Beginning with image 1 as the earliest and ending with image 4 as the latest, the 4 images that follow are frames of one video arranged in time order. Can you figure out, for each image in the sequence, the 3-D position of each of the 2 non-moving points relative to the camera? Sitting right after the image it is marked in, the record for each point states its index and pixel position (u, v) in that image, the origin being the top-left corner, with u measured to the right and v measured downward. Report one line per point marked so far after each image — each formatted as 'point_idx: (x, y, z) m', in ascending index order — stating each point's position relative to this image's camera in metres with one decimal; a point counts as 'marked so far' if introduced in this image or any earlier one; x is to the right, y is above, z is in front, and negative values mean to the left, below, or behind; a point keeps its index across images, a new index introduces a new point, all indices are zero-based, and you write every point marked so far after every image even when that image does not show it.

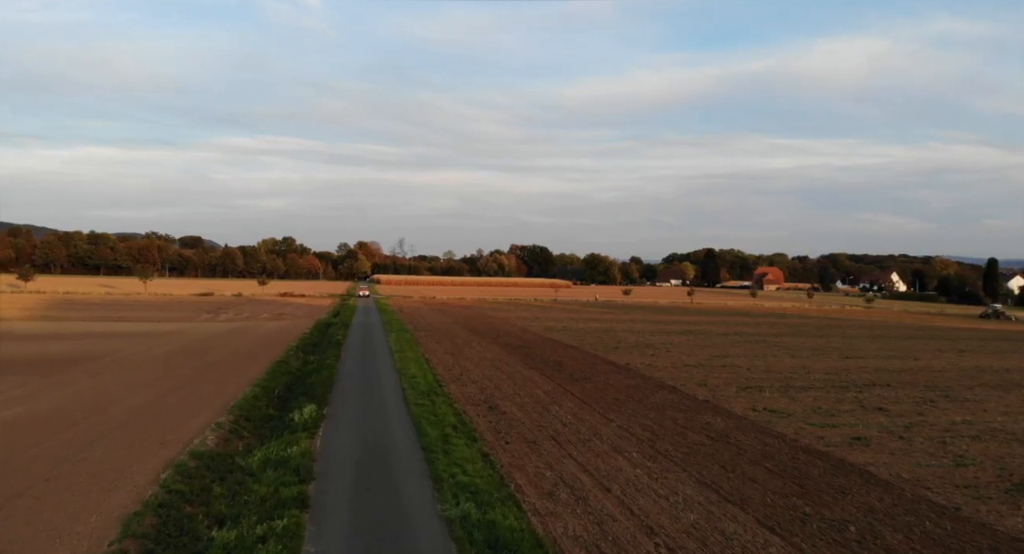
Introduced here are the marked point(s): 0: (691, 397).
0: (+3.4, -2.3, +14.9) m
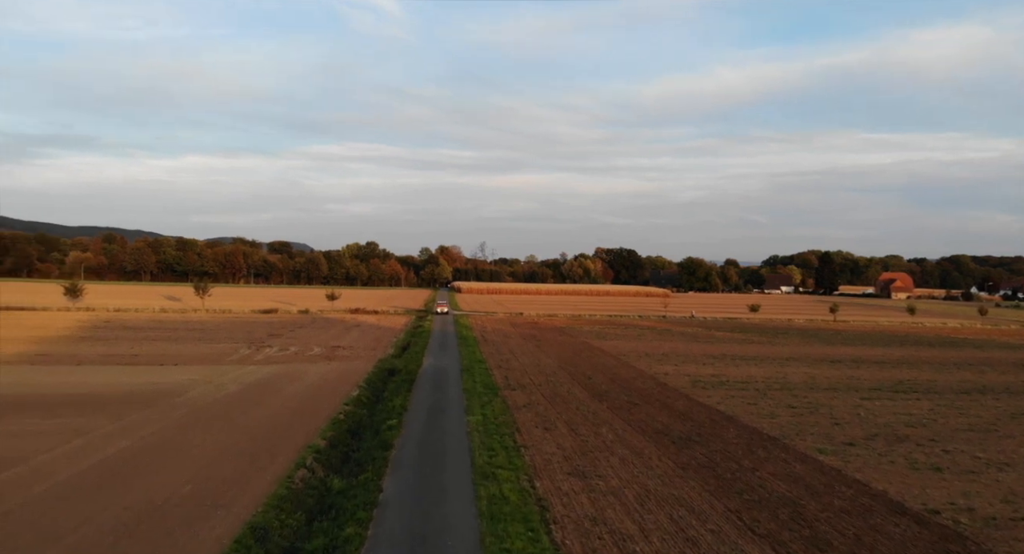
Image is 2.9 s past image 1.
0: (+5.4, -3.1, +5.5) m
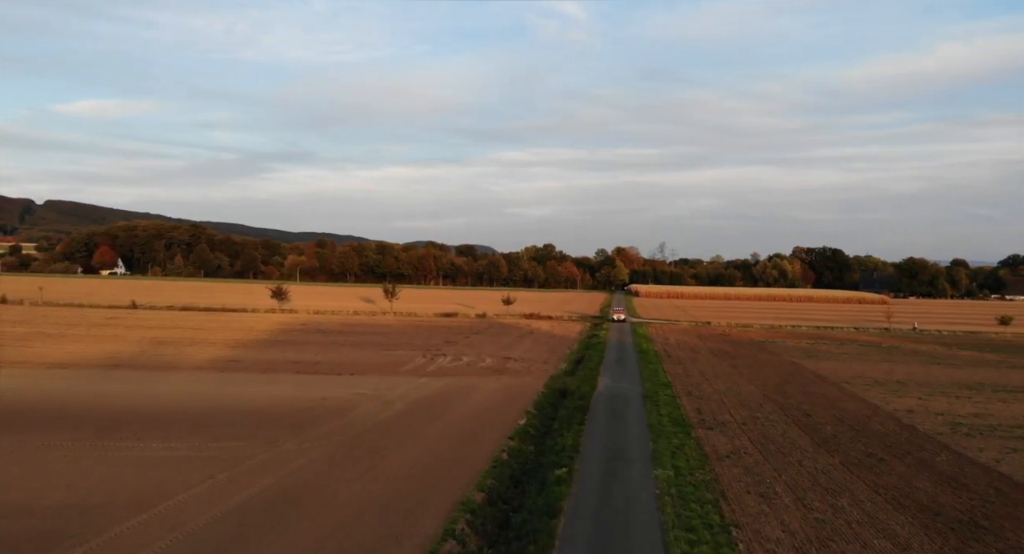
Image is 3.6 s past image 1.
0: (+6.0, -3.4, +1.2) m
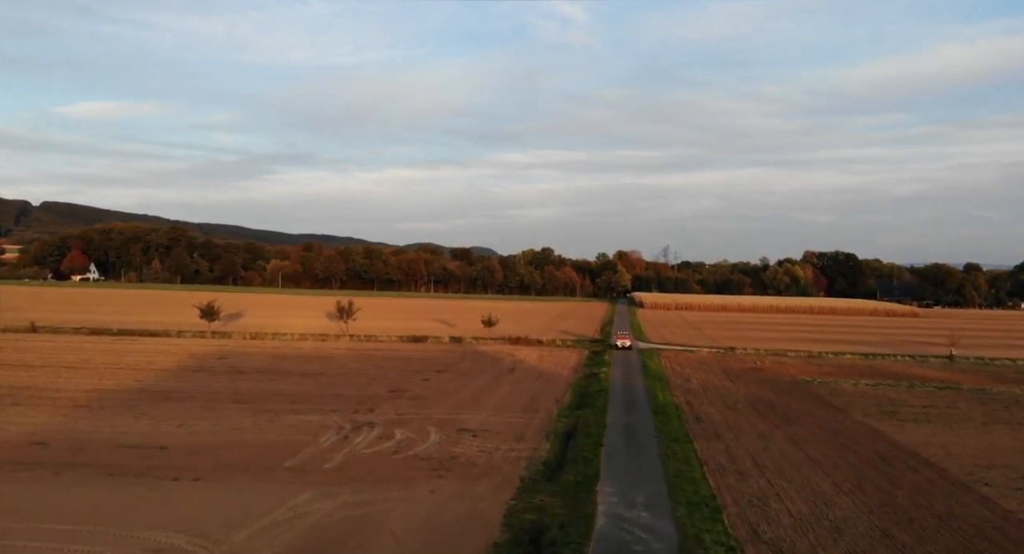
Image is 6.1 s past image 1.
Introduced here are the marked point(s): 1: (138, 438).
0: (+4.9, -4.2, -8.7) m
1: (-9.3, -4.0, +20.0) m
